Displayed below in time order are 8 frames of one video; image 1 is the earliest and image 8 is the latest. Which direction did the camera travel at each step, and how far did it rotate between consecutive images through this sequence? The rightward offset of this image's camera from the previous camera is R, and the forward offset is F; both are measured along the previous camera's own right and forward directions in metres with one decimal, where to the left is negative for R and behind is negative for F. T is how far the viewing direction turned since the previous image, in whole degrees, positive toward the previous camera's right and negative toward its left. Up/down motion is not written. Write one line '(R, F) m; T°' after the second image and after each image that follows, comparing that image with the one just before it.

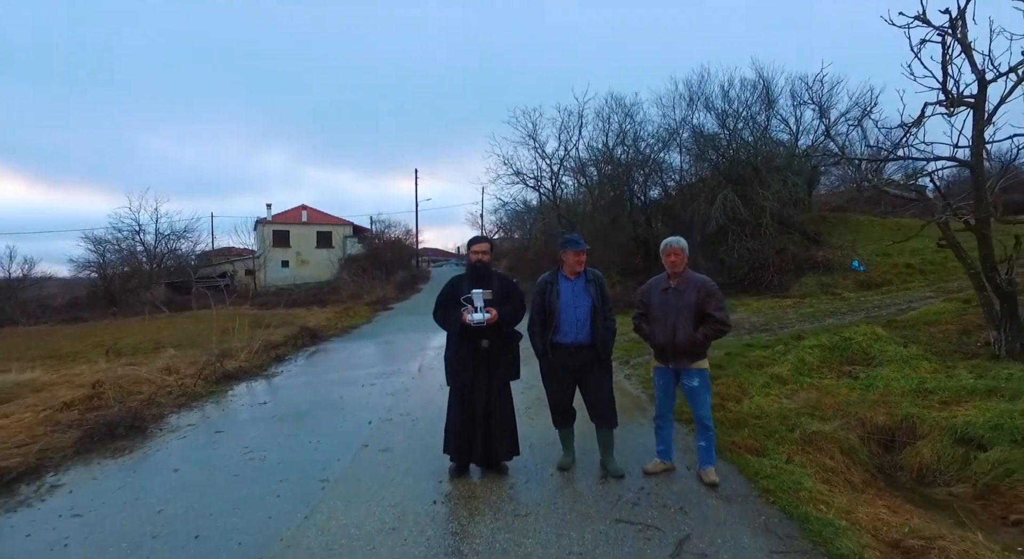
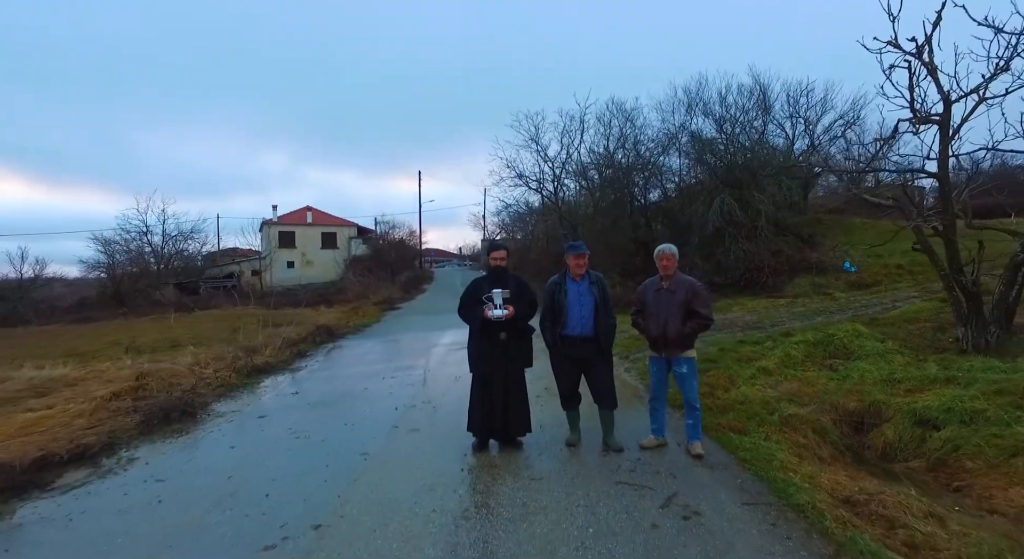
(-0.1, -0.6) m; 0°
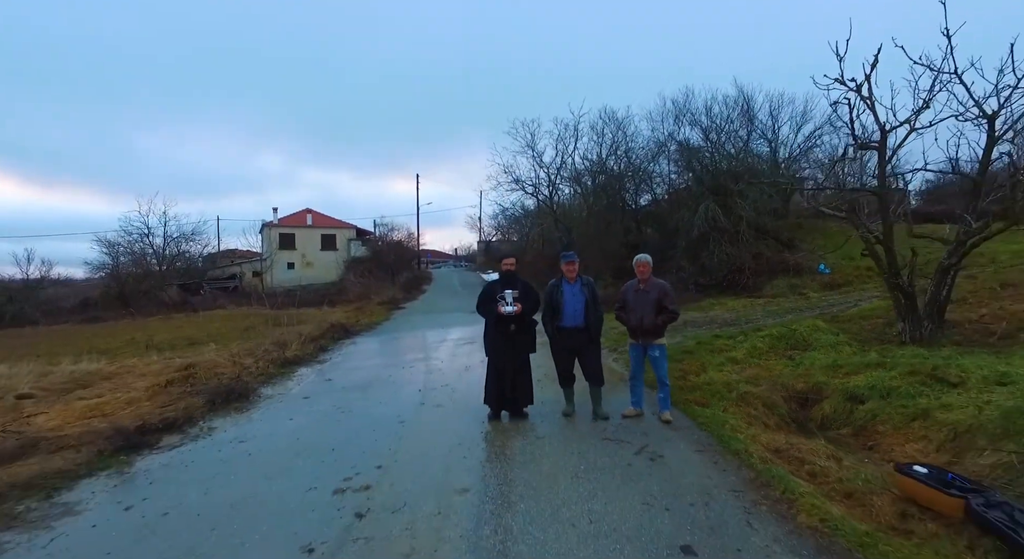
(-0.1, -1.0) m; +1°
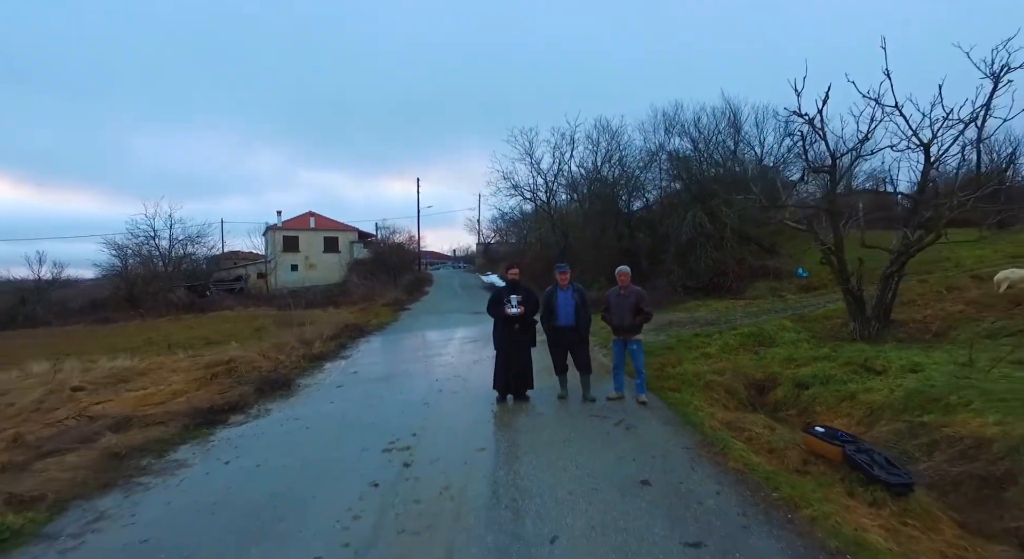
(-0.1, -1.1) m; 0°
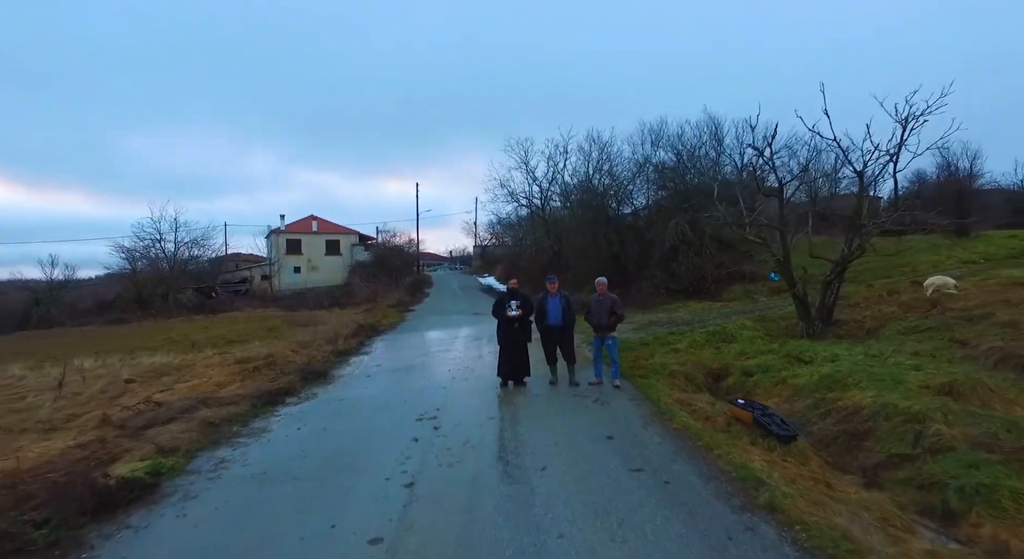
(-0.1, -1.5) m; 0°
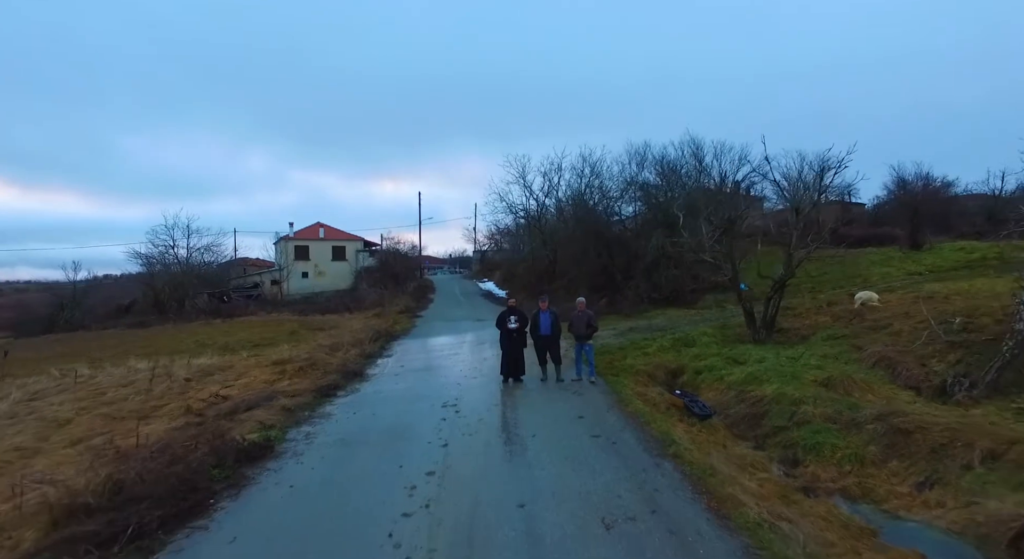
(0.0, -2.2) m; 0°
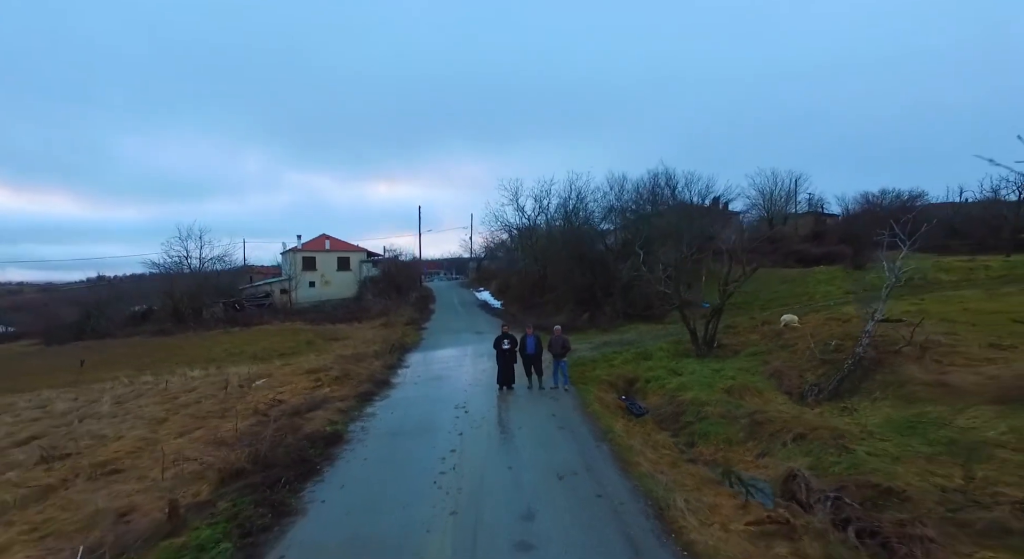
(0.0, -3.1) m; +1°
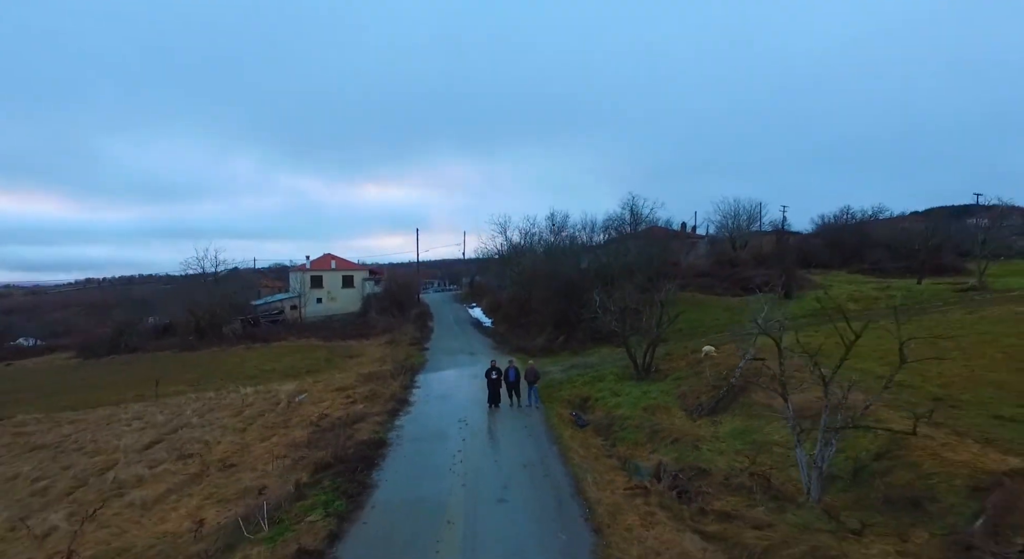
(+0.2, -5.0) m; +1°
